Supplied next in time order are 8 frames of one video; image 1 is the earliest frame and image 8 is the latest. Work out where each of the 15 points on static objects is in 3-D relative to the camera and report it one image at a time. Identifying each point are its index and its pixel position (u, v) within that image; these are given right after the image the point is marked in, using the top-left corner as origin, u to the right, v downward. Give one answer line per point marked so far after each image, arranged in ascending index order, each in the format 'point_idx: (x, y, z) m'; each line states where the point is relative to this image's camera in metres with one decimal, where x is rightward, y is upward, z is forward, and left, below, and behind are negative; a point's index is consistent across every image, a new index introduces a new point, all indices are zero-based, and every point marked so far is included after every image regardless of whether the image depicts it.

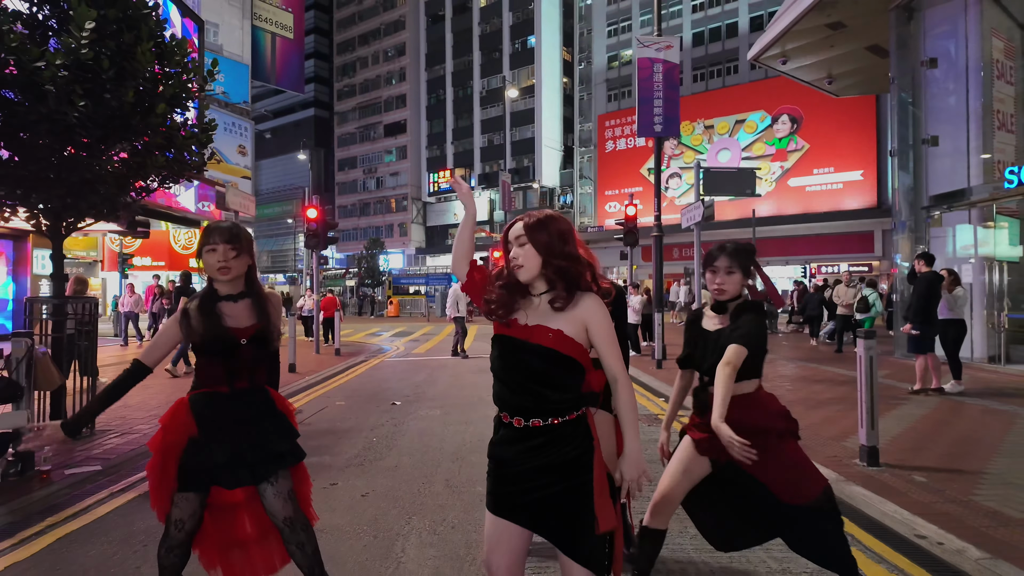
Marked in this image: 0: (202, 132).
0: (-3.6, +1.8, +6.8) m
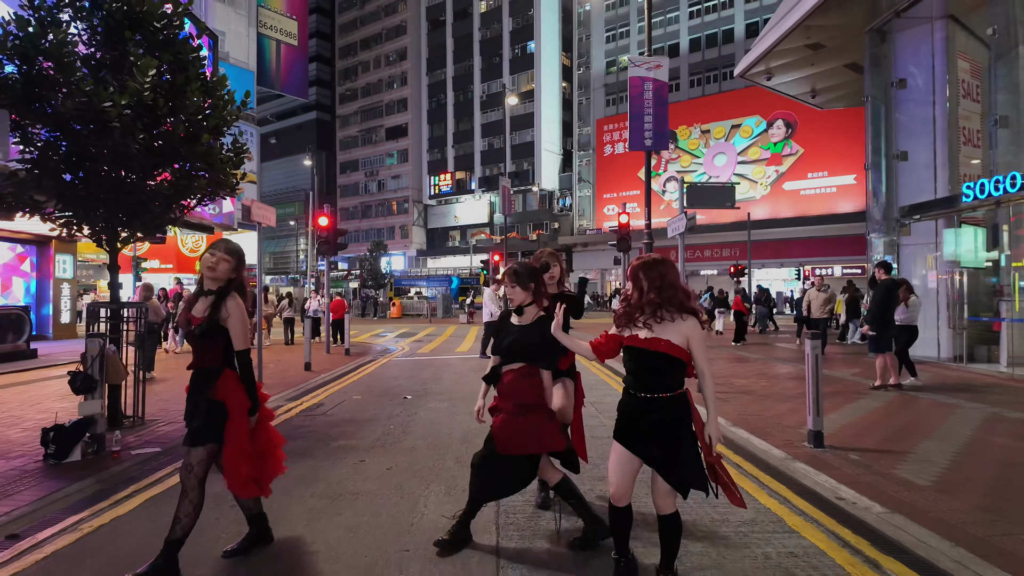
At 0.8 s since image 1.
0: (-3.6, +1.7, +7.7) m
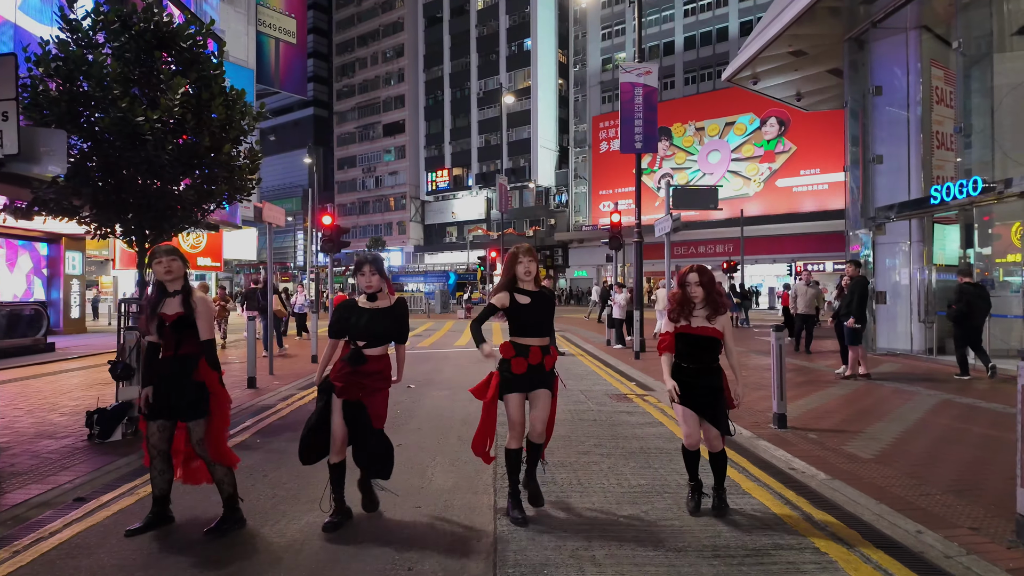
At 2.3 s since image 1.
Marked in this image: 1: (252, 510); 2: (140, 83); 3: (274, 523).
0: (-3.6, +1.8, +8.3) m
1: (-1.9, -1.6, +4.3) m
2: (-4.4, +2.5, +7.1) m
3: (-1.6, -1.6, +4.0) m
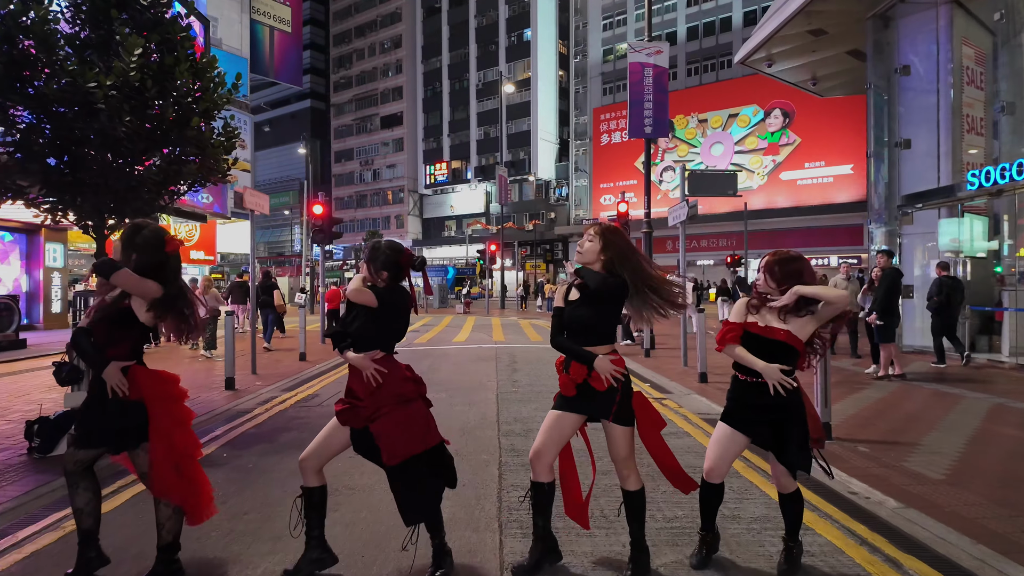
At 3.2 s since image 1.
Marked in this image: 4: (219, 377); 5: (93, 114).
0: (-3.6, +1.9, +7.5) m
1: (-1.8, -1.5, +3.4) m
2: (-4.4, +2.6, +6.3) m
3: (-1.6, -1.5, +3.2) m
4: (-4.7, -1.4, +9.7) m
5: (-4.3, +1.8, +6.1) m
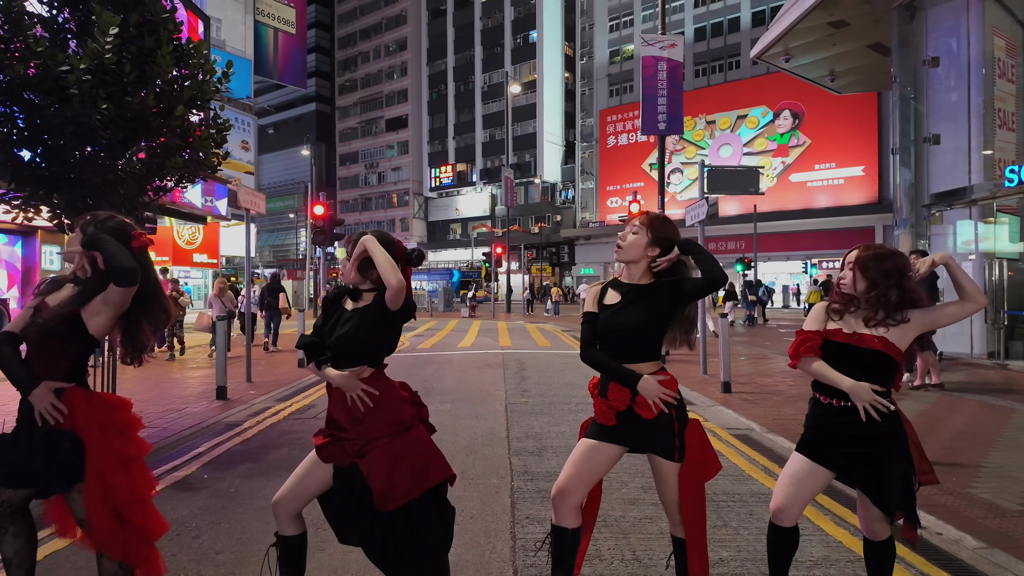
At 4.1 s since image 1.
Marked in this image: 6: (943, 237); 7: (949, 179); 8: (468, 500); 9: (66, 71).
0: (-3.4, +1.8, +7.0) m
1: (-1.7, -1.5, +2.9) m
2: (-4.3, +2.5, +5.8) m
3: (-1.5, -1.5, +2.7) m
4: (-4.6, -1.5, +9.1) m
5: (-4.2, +1.8, +5.6) m
6: (+9.1, +1.1, +12.5) m
7: (+9.2, +2.3, +12.6) m
8: (-0.3, -1.5, +4.1) m
9: (-4.1, +2.0, +5.4) m
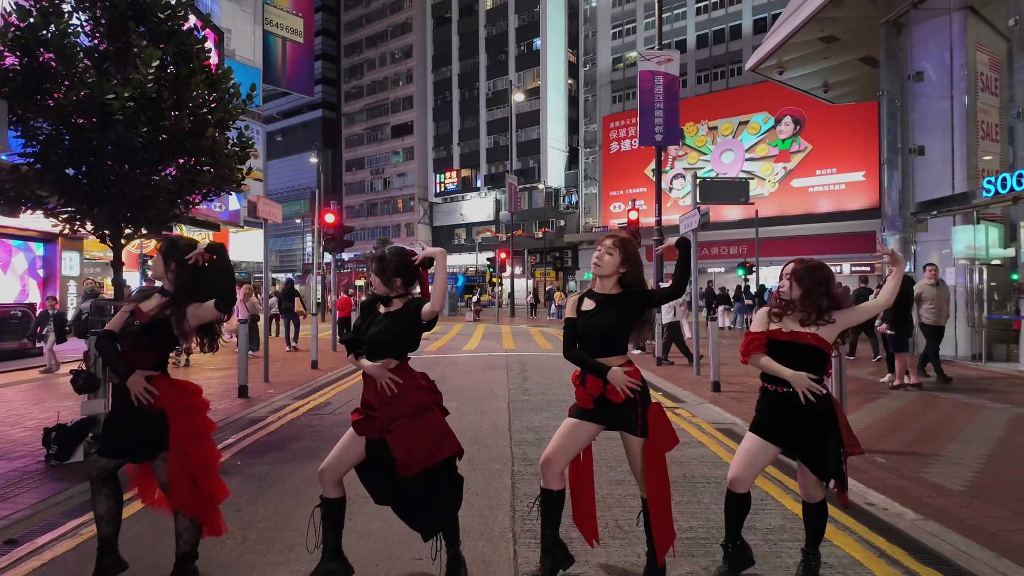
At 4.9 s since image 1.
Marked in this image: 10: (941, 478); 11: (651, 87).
0: (-3.4, +1.8, +7.5) m
1: (-1.7, -1.5, +3.5) m
2: (-4.3, +2.5, +6.4) m
3: (-1.5, -1.6, +3.2) m
4: (-4.6, -1.6, +9.7) m
5: (-4.2, +1.7, +6.2) m
6: (+9.1, +1.0, +13.0) m
7: (+9.3, +2.2, +13.1) m
8: (-0.3, -1.5, +4.7) m
9: (-4.1, +1.9, +6.0) m
10: (+3.5, -1.5, +4.8) m
11: (+3.2, +4.6, +13.6) m
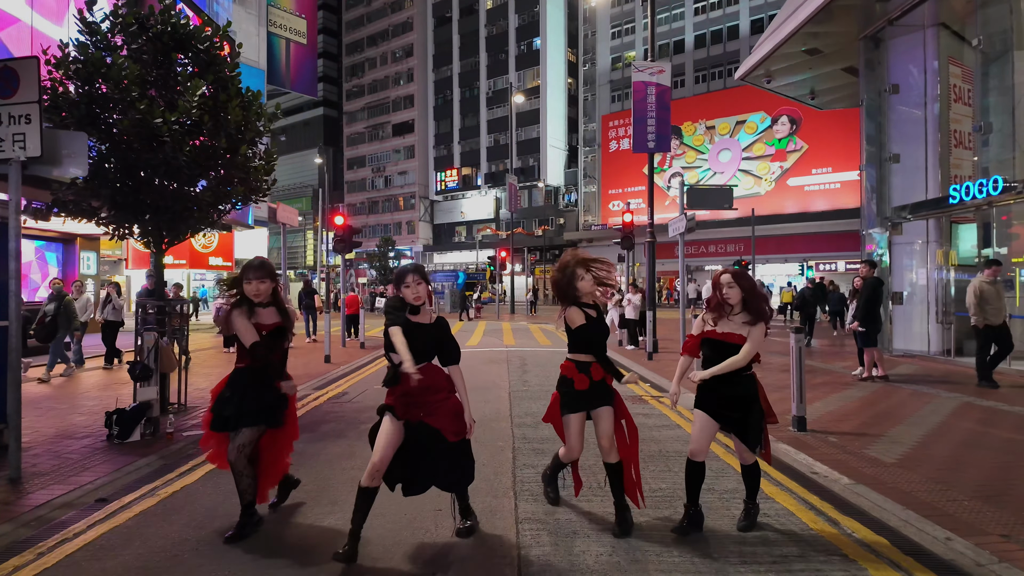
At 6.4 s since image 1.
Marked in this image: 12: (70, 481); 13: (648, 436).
0: (-3.4, +1.8, +8.3) m
1: (-1.7, -1.6, +4.3) m
2: (-4.3, +2.4, +7.2) m
3: (-1.5, -1.6, +4.0) m
4: (-4.6, -1.6, +10.5) m
5: (-4.2, +1.7, +7.0) m
6: (+9.2, +1.0, +13.8) m
7: (+9.3, +2.2, +13.9) m
8: (-0.3, -1.5, +5.5) m
9: (-4.0, +1.9, +6.8) m
10: (+3.5, -1.6, +5.6) m
11: (+3.2, +4.6, +14.4) m
12: (-3.7, -1.6, +4.9) m
13: (+1.4, -1.5, +6.2) m
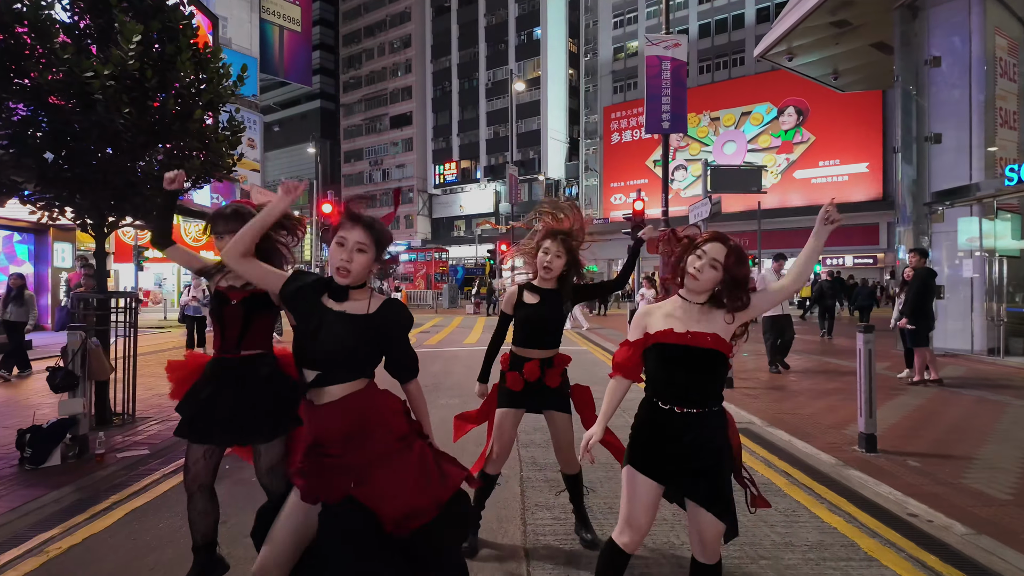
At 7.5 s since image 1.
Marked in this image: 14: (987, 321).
0: (-3.4, +1.9, +7.2) m
1: (-1.7, -1.5, +3.1) m
2: (-4.2, +2.5, +6.0) m
3: (-1.4, -1.5, +2.9) m
4: (-4.5, -1.5, +9.4) m
5: (-4.2, +1.8, +5.8) m
6: (+9.2, +1.1, +12.6) m
7: (+9.3, +2.3, +12.7) m
8: (-0.2, -1.4, +4.3) m
9: (-4.0, +2.0, +5.6) m
10: (+3.5, -1.5, +4.5) m
11: (+3.2, +4.8, +13.2) m
12: (-3.6, -1.5, +3.8) m
13: (+1.5, -1.5, +5.1) m
14: (+9.4, -0.7, +11.9) m
